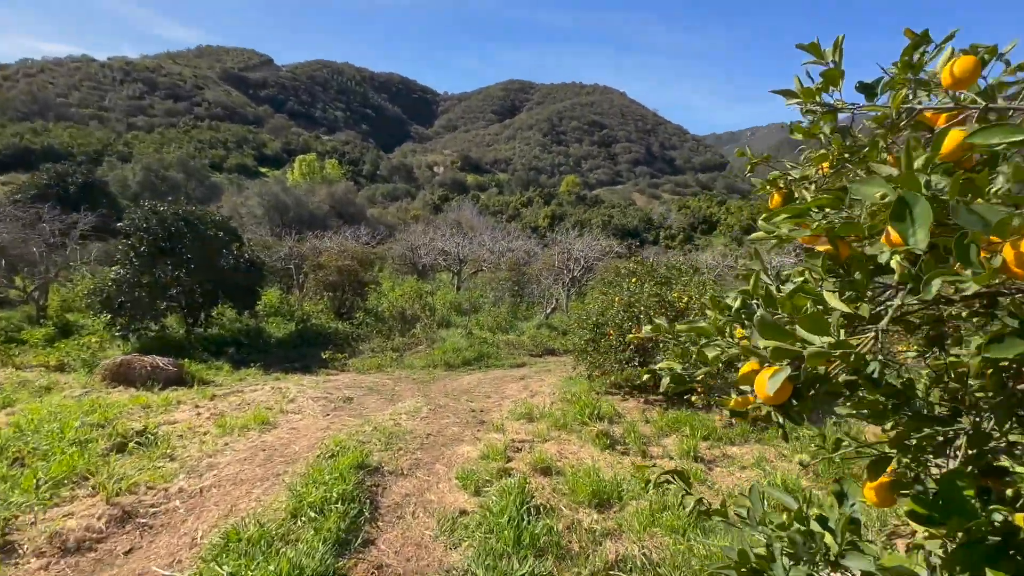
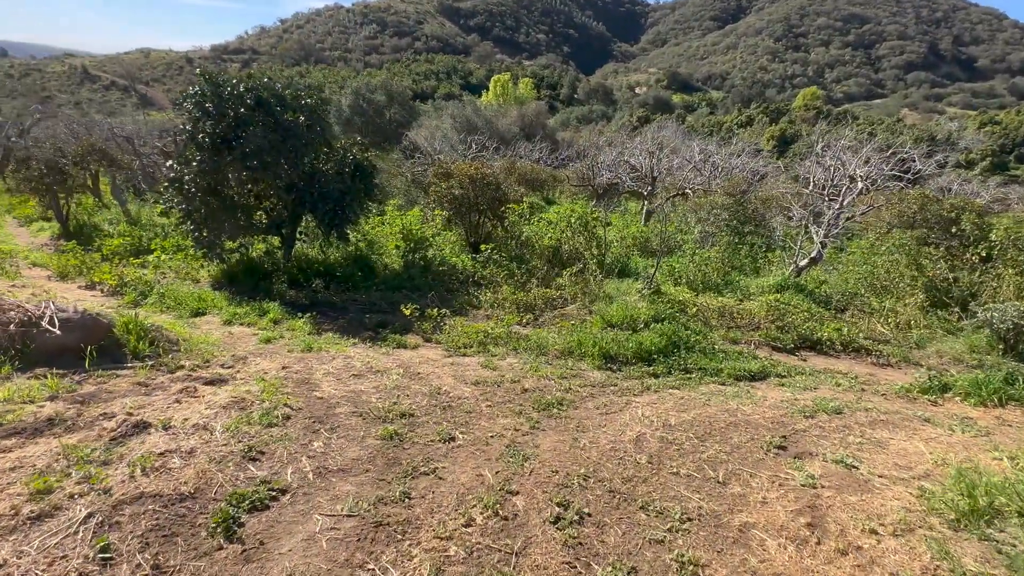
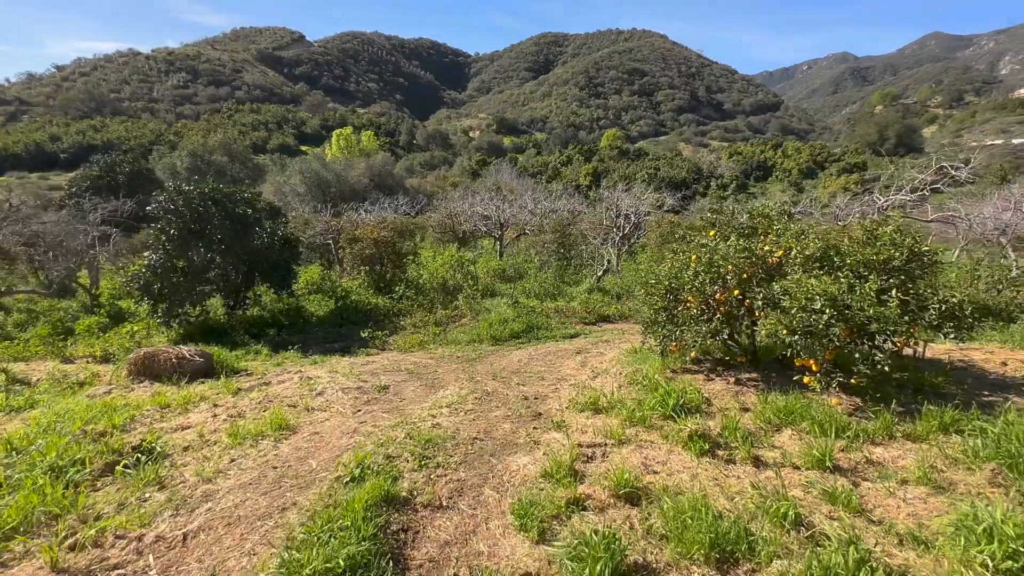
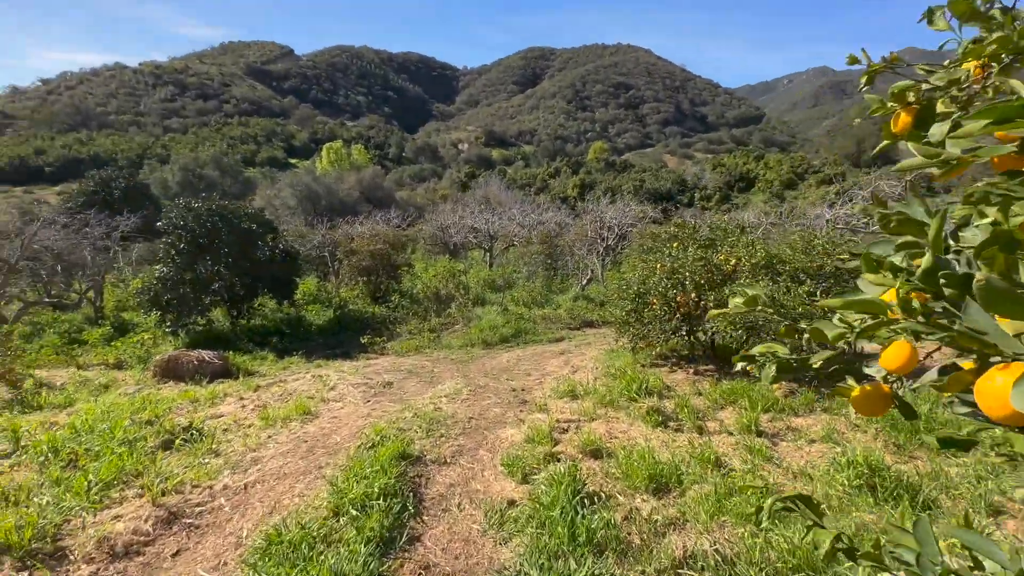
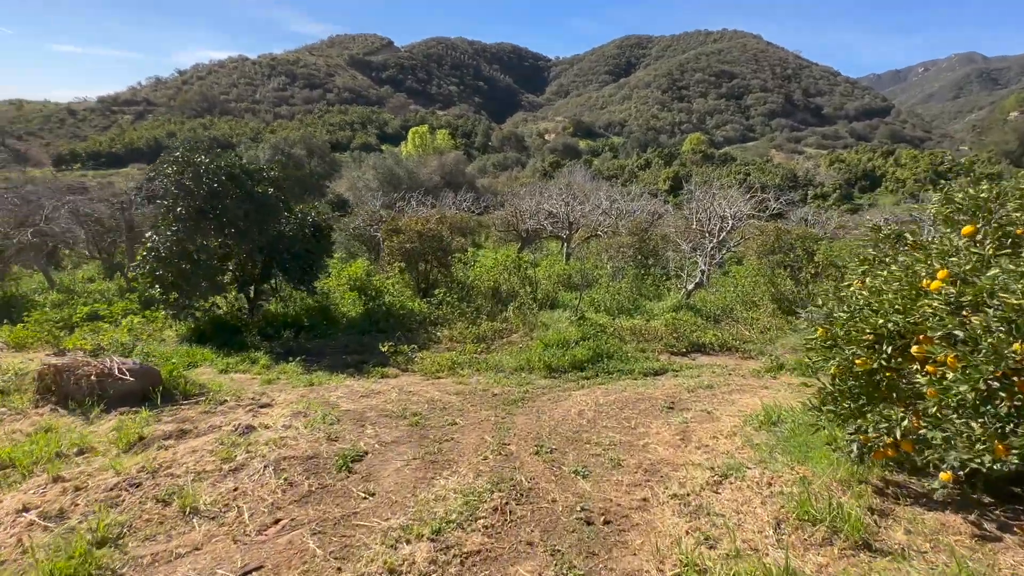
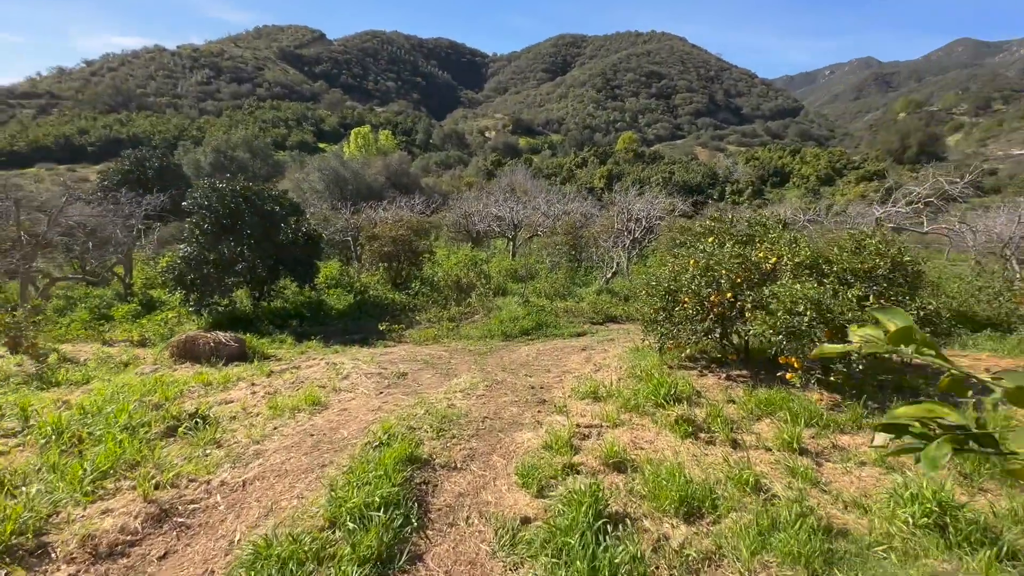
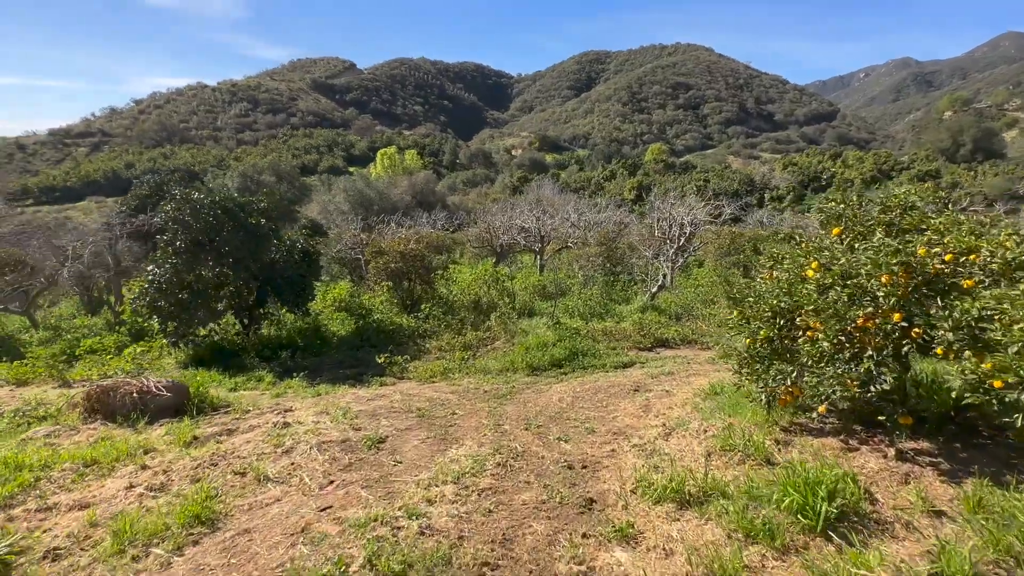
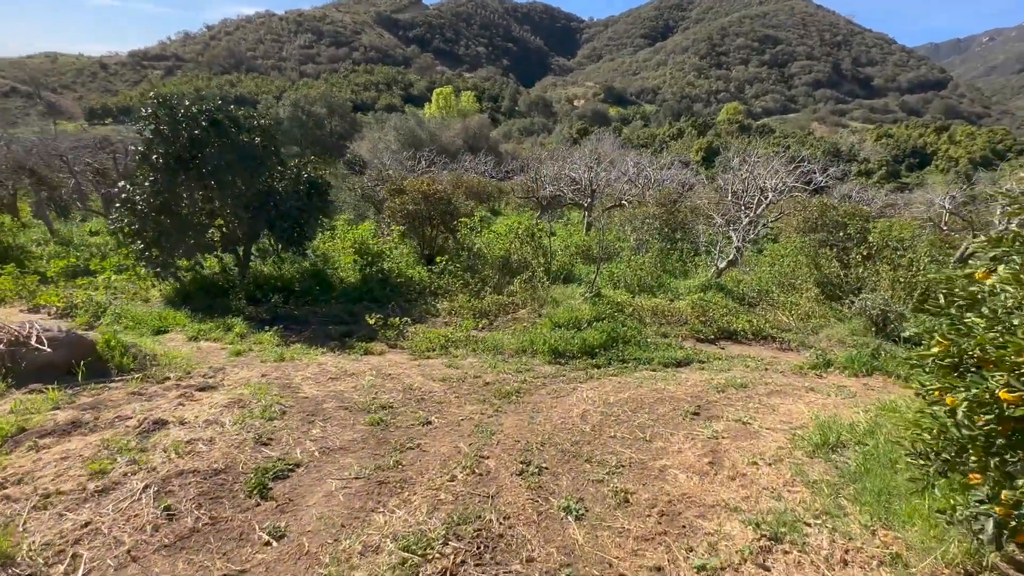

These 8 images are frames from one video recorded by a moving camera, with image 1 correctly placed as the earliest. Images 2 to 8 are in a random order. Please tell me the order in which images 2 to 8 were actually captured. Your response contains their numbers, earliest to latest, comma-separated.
4, 6, 3, 7, 5, 8, 2
